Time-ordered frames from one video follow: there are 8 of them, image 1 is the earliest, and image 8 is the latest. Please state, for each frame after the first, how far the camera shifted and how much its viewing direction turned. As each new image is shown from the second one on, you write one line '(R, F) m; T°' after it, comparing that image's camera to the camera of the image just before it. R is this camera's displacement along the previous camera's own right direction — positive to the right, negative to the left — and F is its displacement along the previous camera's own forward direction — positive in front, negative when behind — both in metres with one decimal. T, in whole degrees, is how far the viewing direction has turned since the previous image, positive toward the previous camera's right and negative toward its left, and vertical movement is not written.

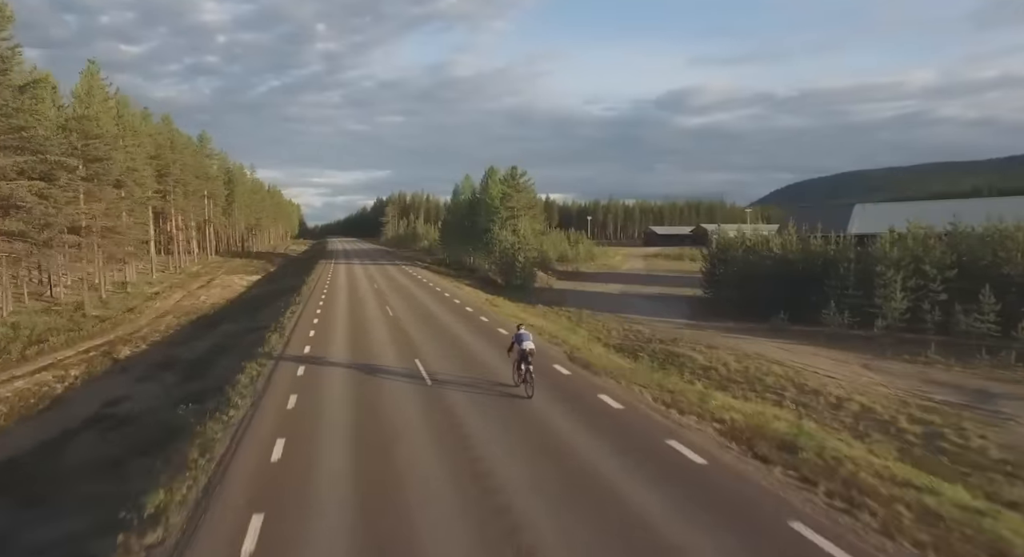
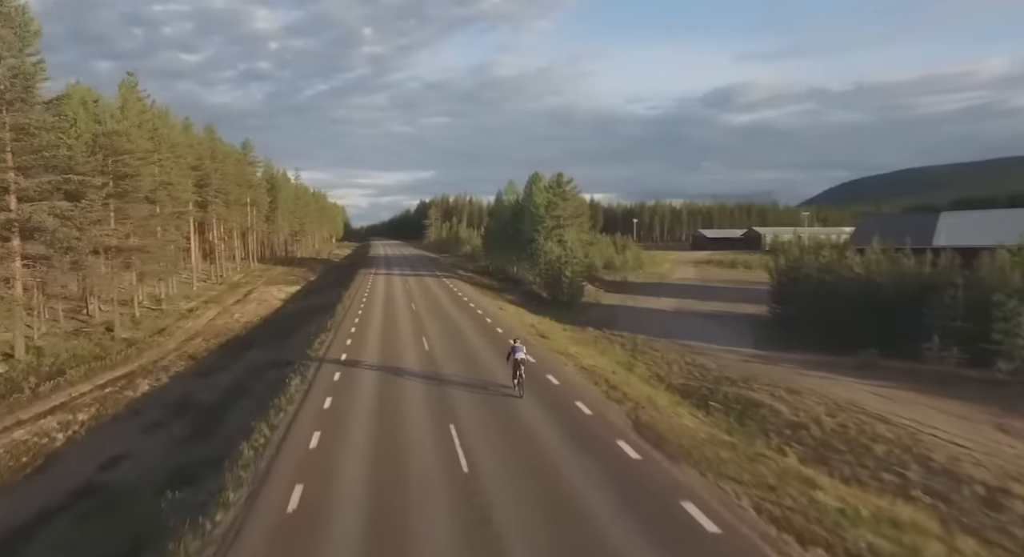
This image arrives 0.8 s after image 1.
(-0.3, +2.9) m; -4°
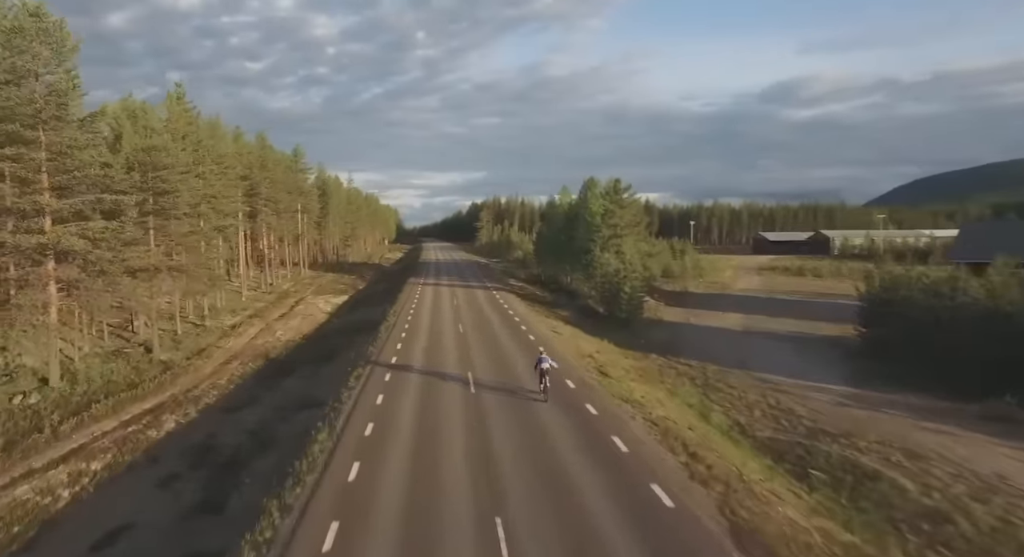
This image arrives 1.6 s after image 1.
(-0.3, +2.9) m; -5°
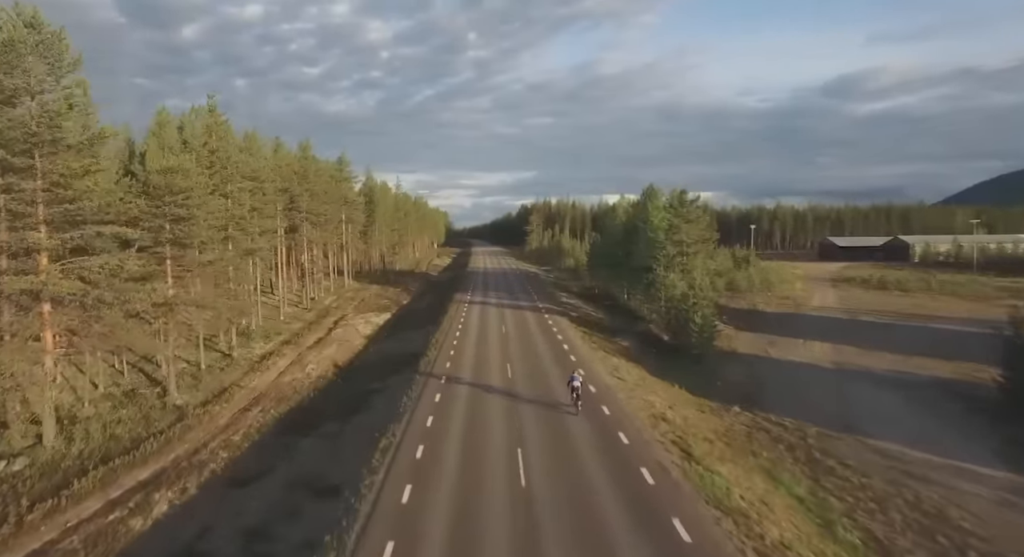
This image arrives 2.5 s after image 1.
(-0.4, +4.5) m; -5°
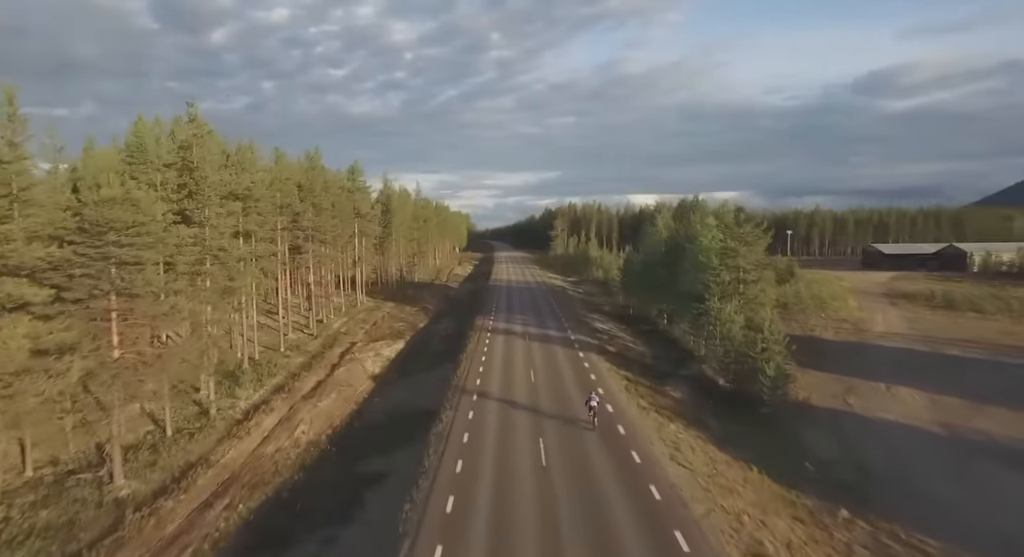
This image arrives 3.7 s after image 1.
(-0.5, +6.4) m; -2°
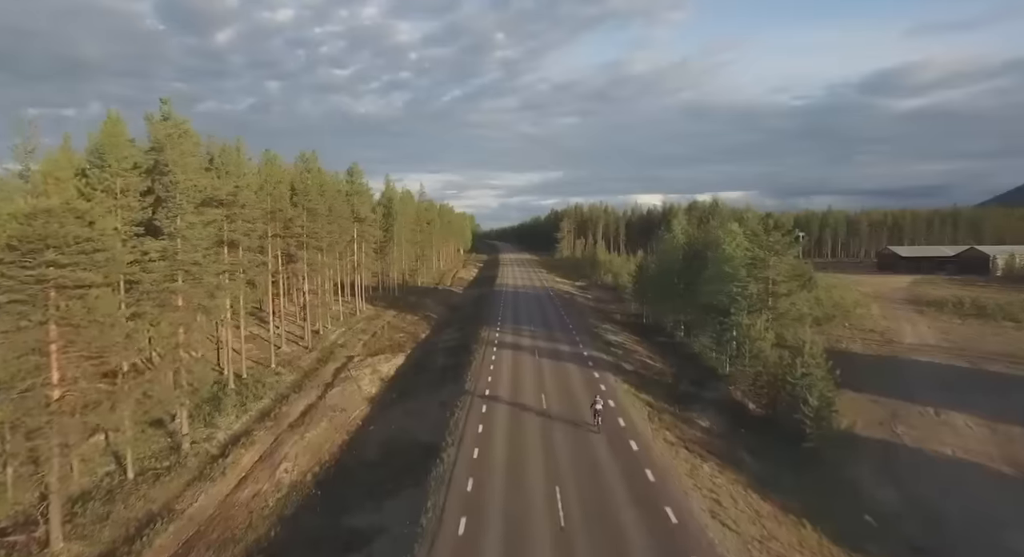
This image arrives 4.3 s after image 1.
(-0.3, +3.5) m; 0°
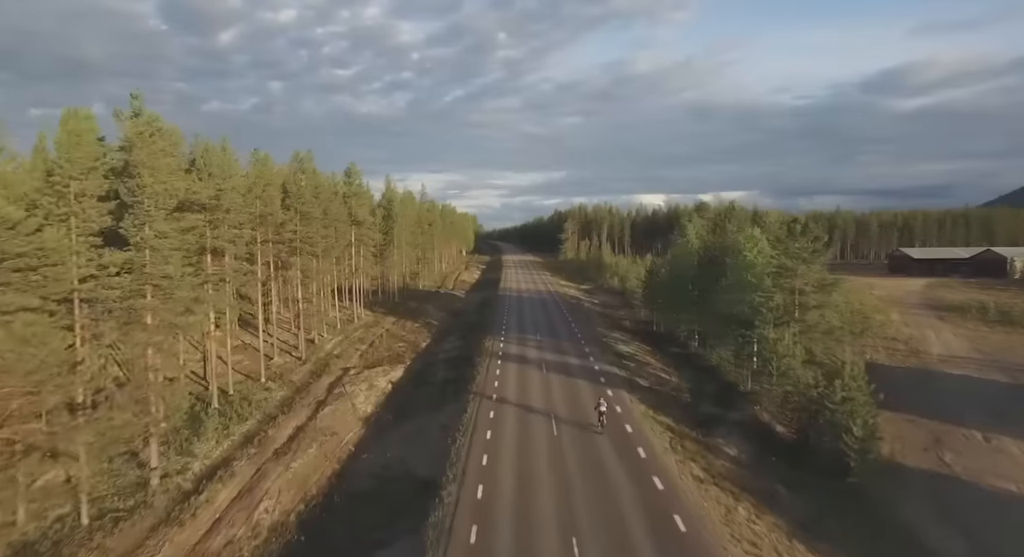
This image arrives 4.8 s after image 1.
(-0.3, +2.9) m; 0°
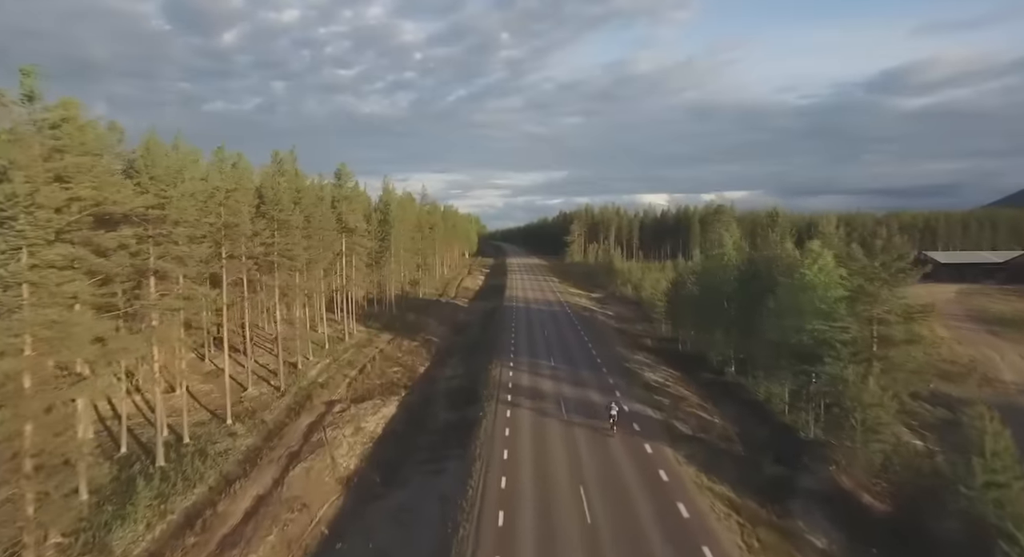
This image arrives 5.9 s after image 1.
(-0.7, +6.8) m; 0°
